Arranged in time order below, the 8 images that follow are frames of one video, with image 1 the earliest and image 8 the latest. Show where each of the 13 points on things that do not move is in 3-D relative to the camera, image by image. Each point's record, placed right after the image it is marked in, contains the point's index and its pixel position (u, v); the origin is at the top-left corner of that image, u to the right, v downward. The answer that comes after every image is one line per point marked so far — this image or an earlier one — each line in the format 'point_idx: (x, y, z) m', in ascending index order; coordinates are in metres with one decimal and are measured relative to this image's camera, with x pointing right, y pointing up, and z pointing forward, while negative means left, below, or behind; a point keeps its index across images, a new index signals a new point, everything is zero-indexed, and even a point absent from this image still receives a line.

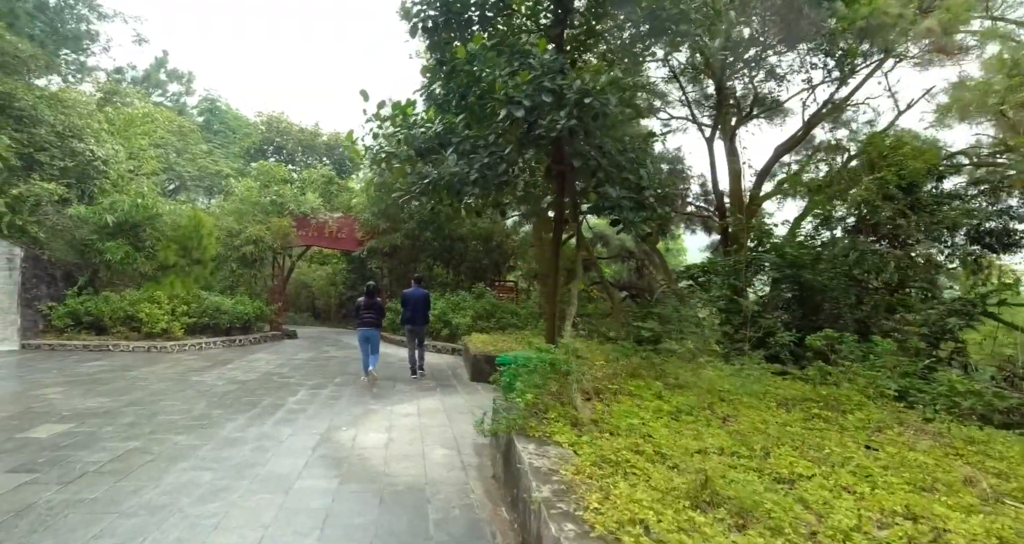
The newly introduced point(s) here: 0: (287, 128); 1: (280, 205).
0: (-6.0, +3.9, +14.1) m
1: (-5.1, +1.5, +11.6) m
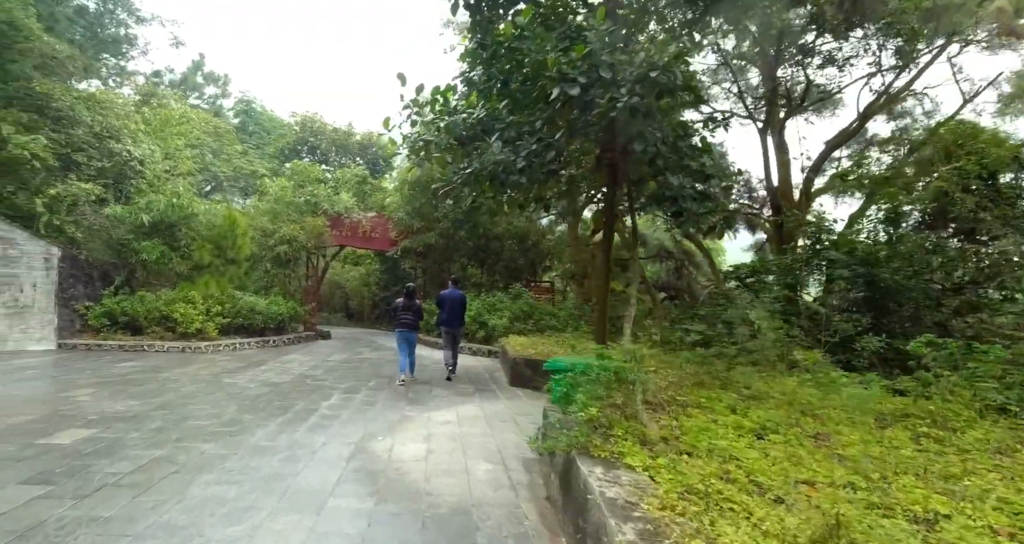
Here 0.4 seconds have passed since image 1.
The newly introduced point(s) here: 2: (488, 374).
0: (-5.0, +3.9, +14.1) m
1: (-4.3, +1.5, +11.5) m
2: (-0.3, -1.3, +6.9) m
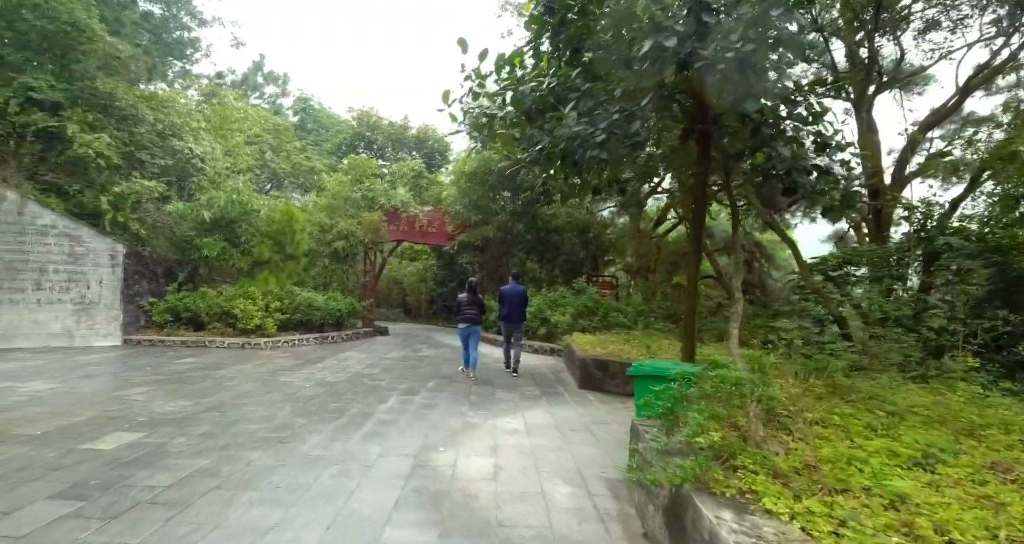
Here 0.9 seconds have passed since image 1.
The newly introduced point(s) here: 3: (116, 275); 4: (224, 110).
0: (-3.5, +4.0, +14.0) m
1: (-3.1, +1.6, +11.4) m
2: (+0.5, -1.2, +6.4) m
3: (-6.2, 0.0, +8.4) m
4: (-6.2, +3.6, +11.3) m
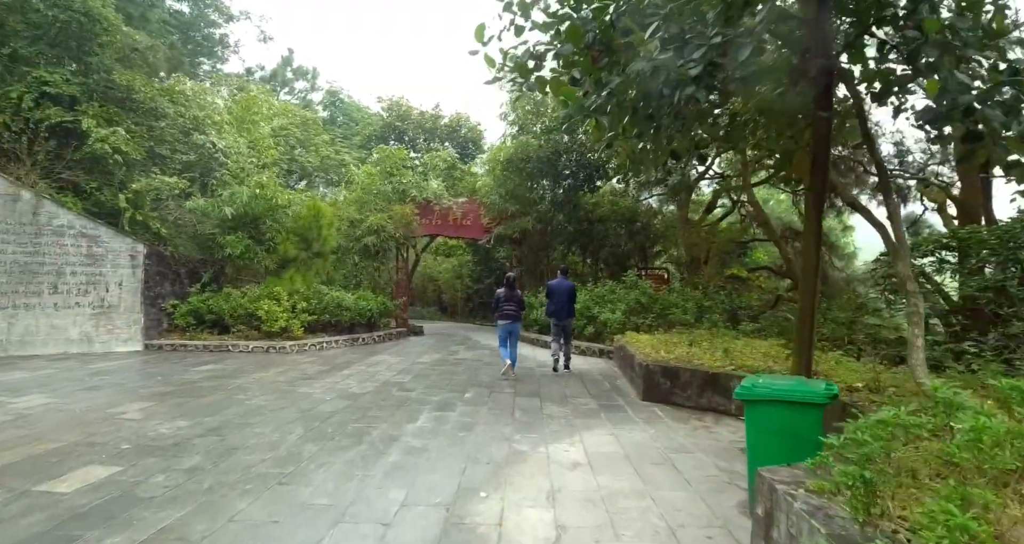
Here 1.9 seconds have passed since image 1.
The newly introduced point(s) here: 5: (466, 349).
0: (-2.6, +4.1, +13.3) m
1: (-2.3, +1.7, +10.7) m
2: (+1.0, -1.2, +5.6) m
3: (-5.6, -0.1, +7.9) m
4: (-5.4, +3.6, +10.8) m
5: (-0.7, -1.2, +8.3) m
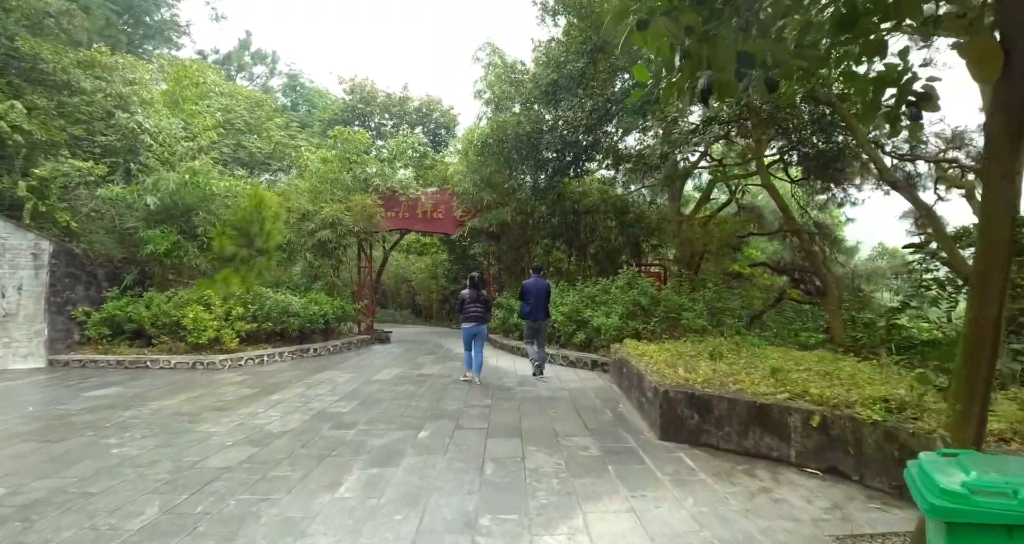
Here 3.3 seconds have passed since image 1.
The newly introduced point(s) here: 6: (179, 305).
0: (-3.1, +4.1, +12.0) m
1: (-2.7, +1.7, +9.4) m
2: (+0.8, -1.1, +4.4) m
3: (-5.9, -0.1, +6.5) m
4: (-5.8, +3.5, +9.4) m
5: (-1.0, -1.2, +7.1) m
6: (-4.3, -0.4, +6.8) m
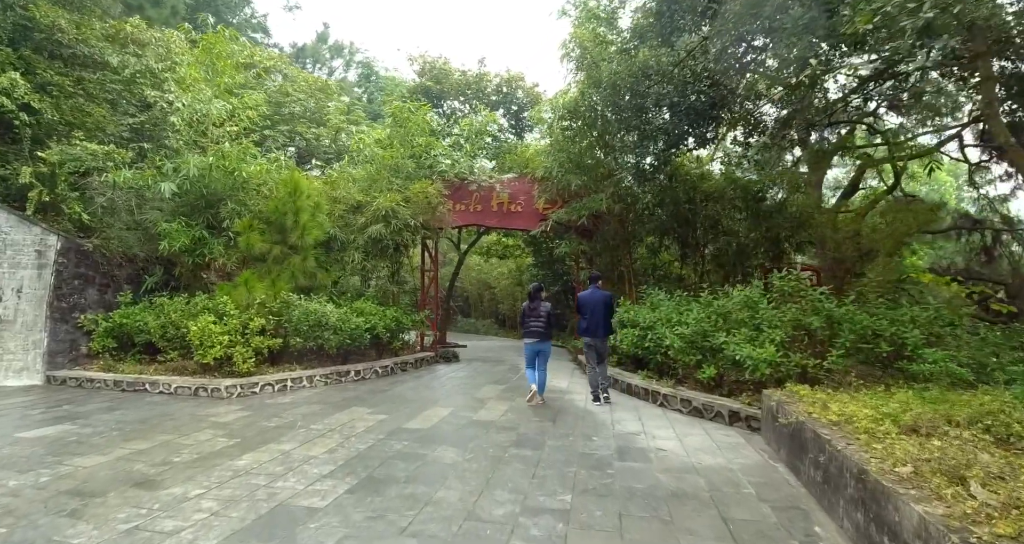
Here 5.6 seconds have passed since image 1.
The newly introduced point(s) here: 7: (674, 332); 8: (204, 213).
0: (-1.3, +4.0, +10.5) m
1: (-1.3, +1.6, +7.9) m
2: (+1.2, -1.1, +2.3) m
3: (-5.0, -0.1, +5.6) m
4: (-4.4, +3.5, +8.5) m
5: (-0.1, -1.2, +5.3) m
6: (-3.3, -0.4, +5.5) m
7: (+1.5, -0.6, +4.9) m
8: (-3.7, +0.7, +6.3) m
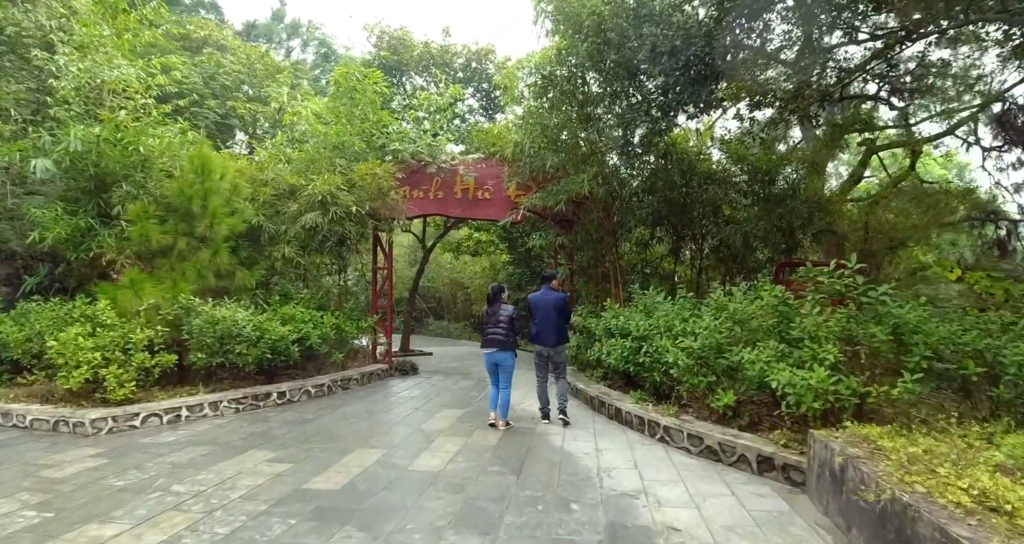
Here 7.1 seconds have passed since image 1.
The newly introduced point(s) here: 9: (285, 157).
0: (-1.8, +4.0, +9.4) m
1: (-1.7, +1.6, +6.7) m
2: (+1.0, -1.1, +1.2) m
3: (-5.3, -0.1, +4.3) m
4: (-4.8, +3.5, +7.2) m
5: (-0.4, -1.2, +4.2) m
6: (-3.7, -0.4, +4.3) m
7: (+1.2, -0.5, +3.8) m
8: (-4.0, +0.7, +5.0) m
9: (-2.7, +1.3, +6.4) m
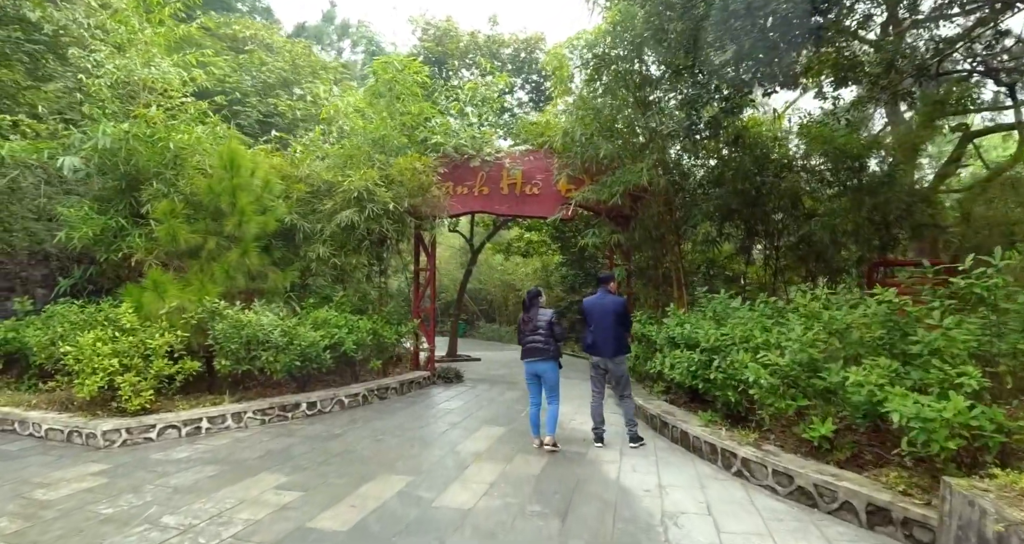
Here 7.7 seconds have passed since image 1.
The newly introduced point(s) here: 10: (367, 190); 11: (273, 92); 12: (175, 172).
0: (-0.9, +4.0, +9.0) m
1: (-1.1, +1.6, +6.4) m
2: (+1.0, -1.1, +0.6) m
3: (-4.9, -0.1, +4.3) m
4: (-4.2, +3.5, +7.2) m
5: (-0.1, -1.2, +3.7) m
6: (-3.3, -0.4, +4.2) m
7: (+1.5, -0.5, +3.1) m
8: (-3.6, +0.7, +4.9) m
9: (-2.2, +1.3, +6.1) m
10: (-1.5, +0.8, +5.6) m
11: (-3.4, +2.6, +7.6) m
12: (-3.1, +0.9, +4.9) m
